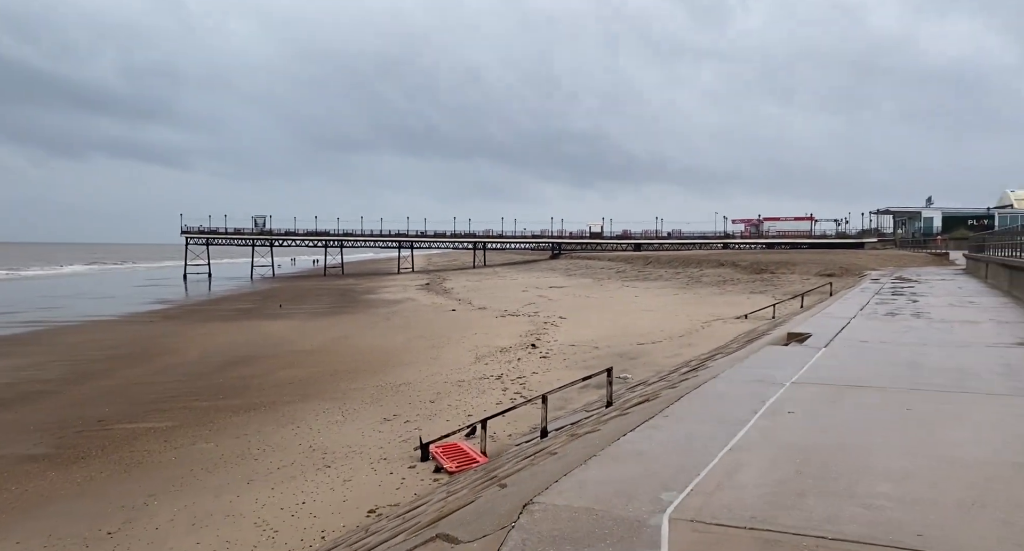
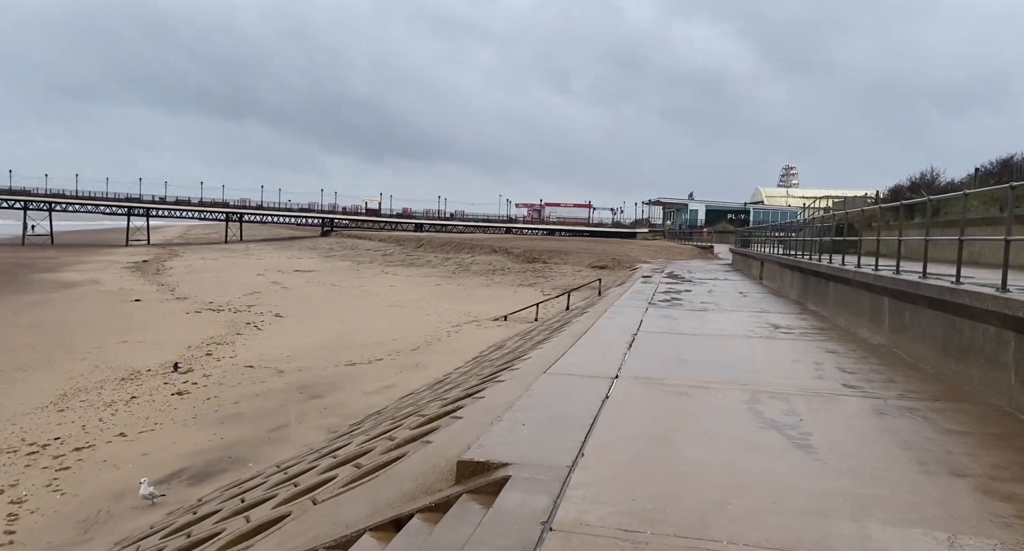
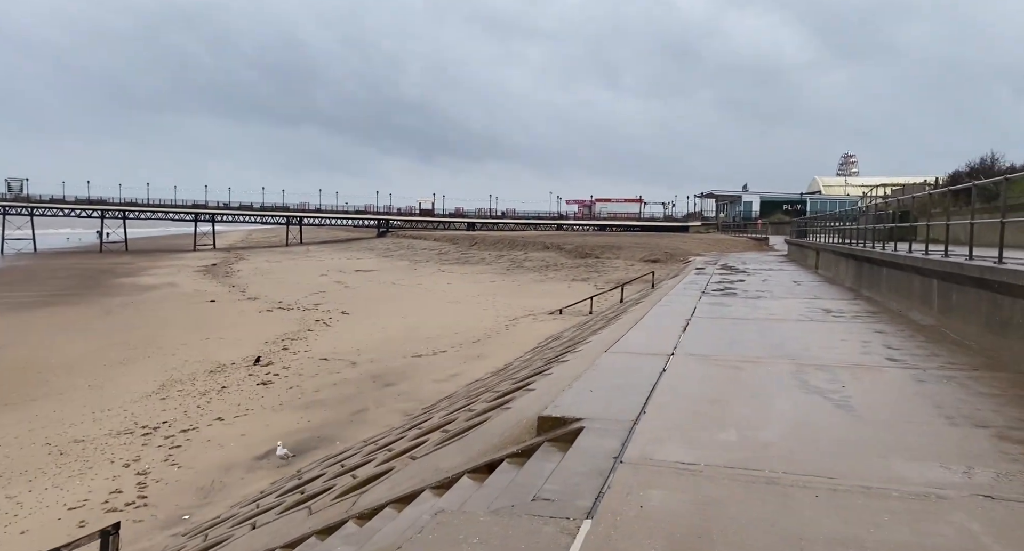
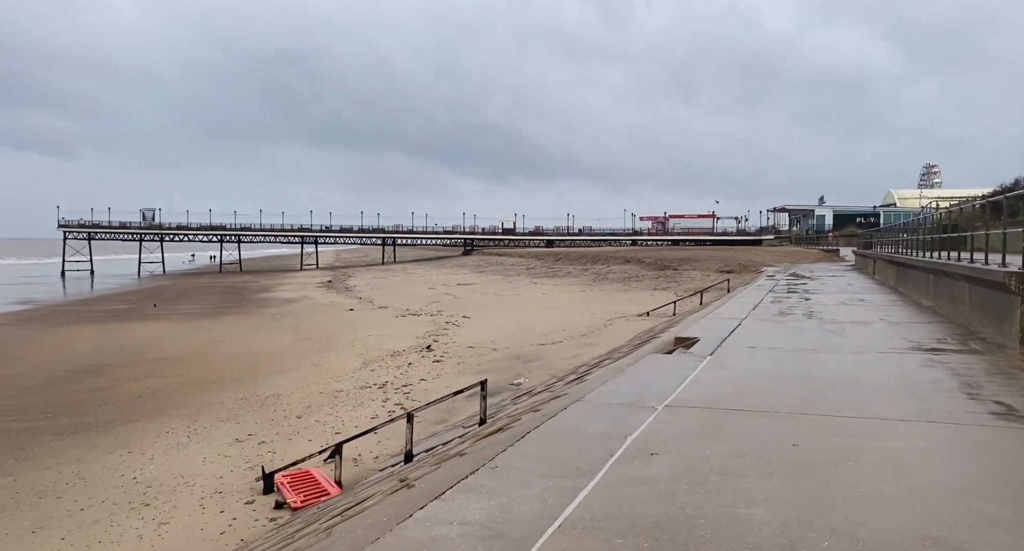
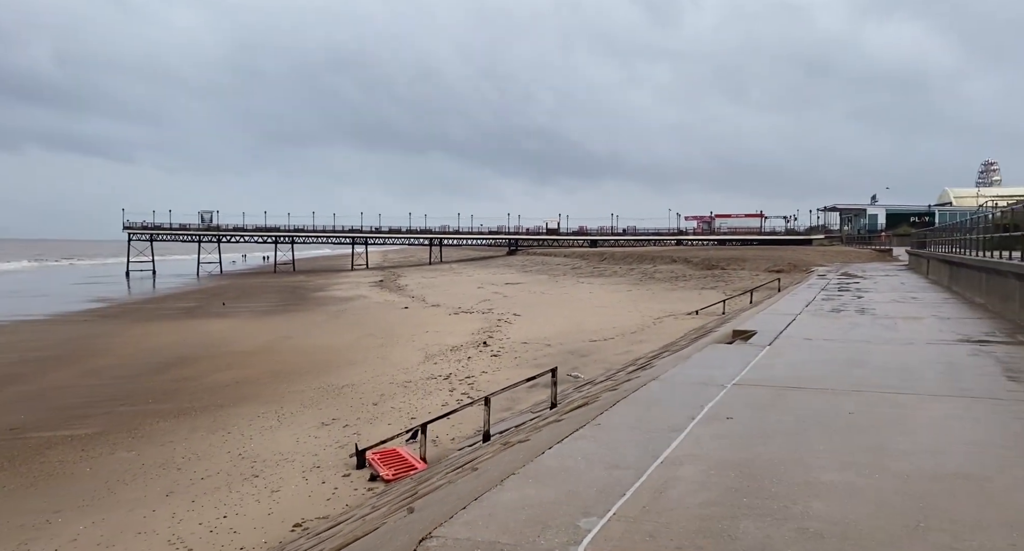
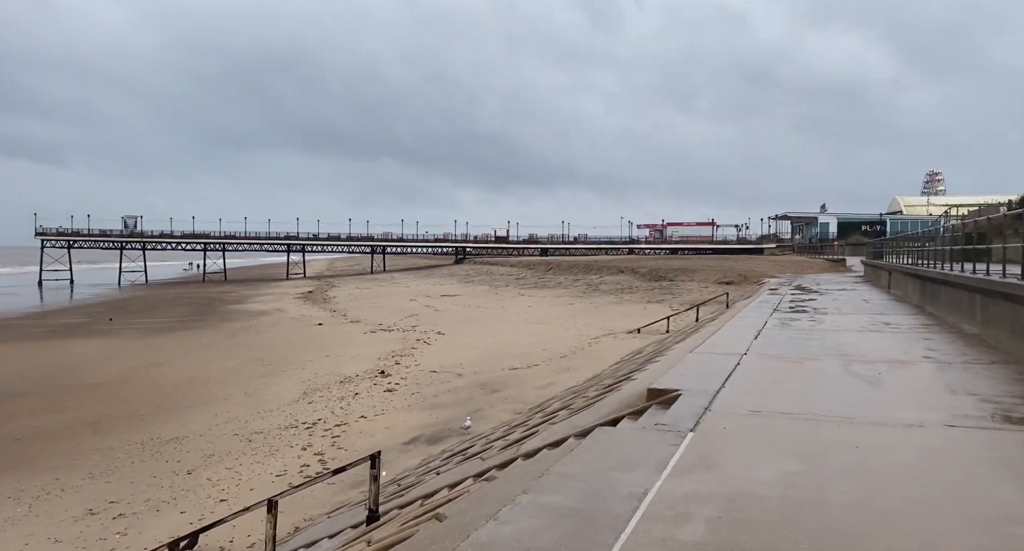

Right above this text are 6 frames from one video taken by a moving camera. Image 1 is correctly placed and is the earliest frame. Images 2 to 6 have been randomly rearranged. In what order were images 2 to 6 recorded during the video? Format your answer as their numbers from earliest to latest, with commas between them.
5, 4, 6, 3, 2
